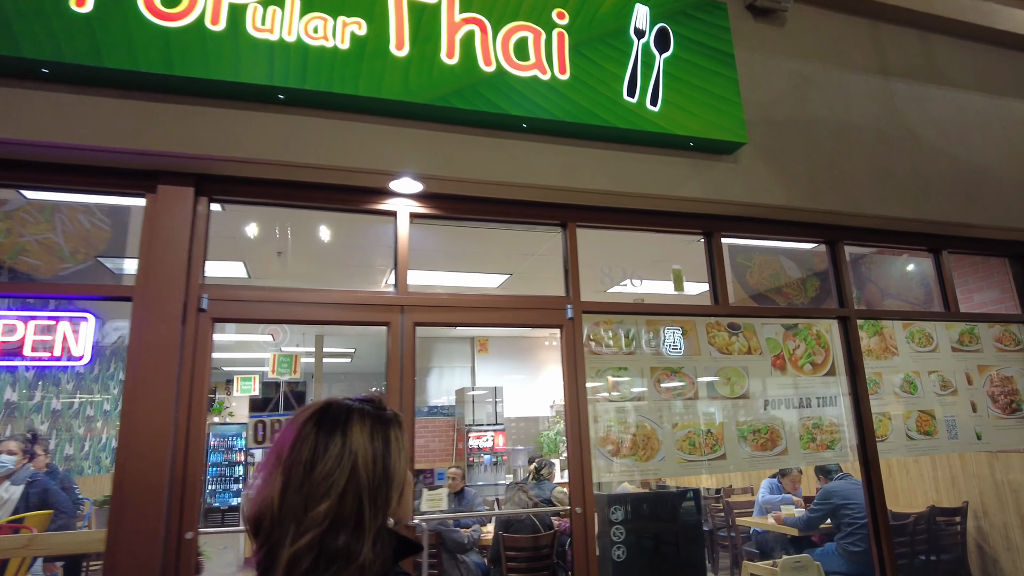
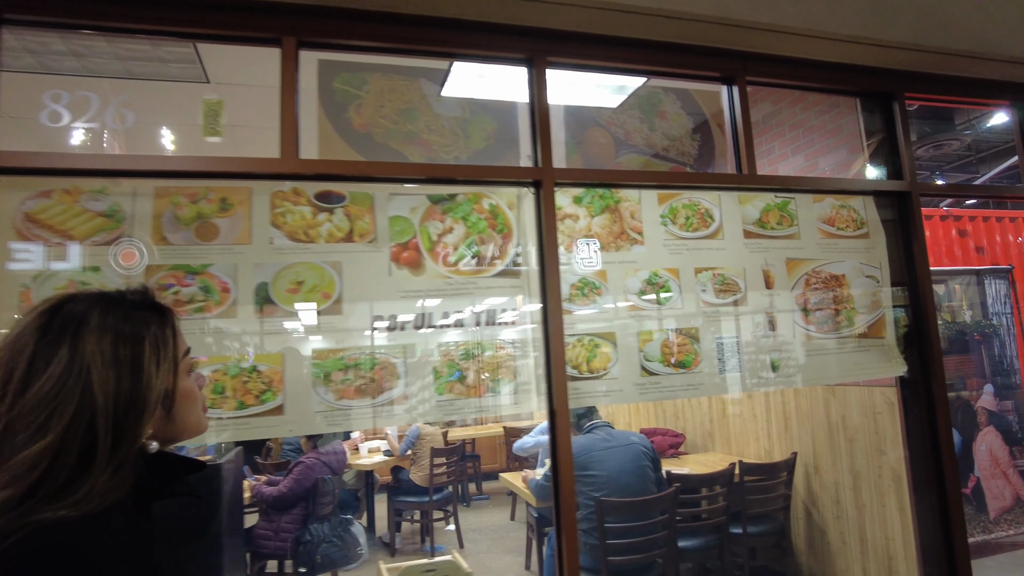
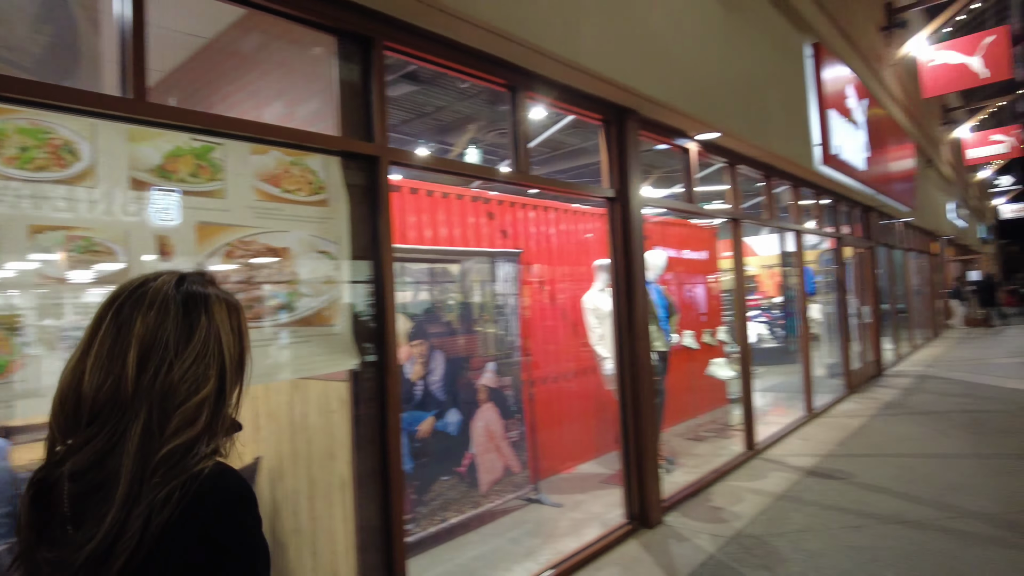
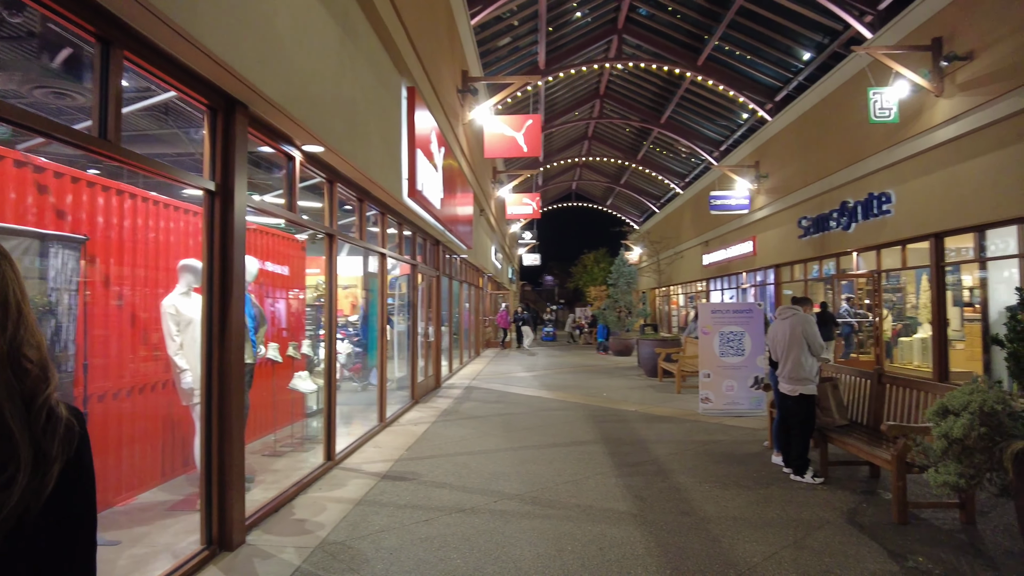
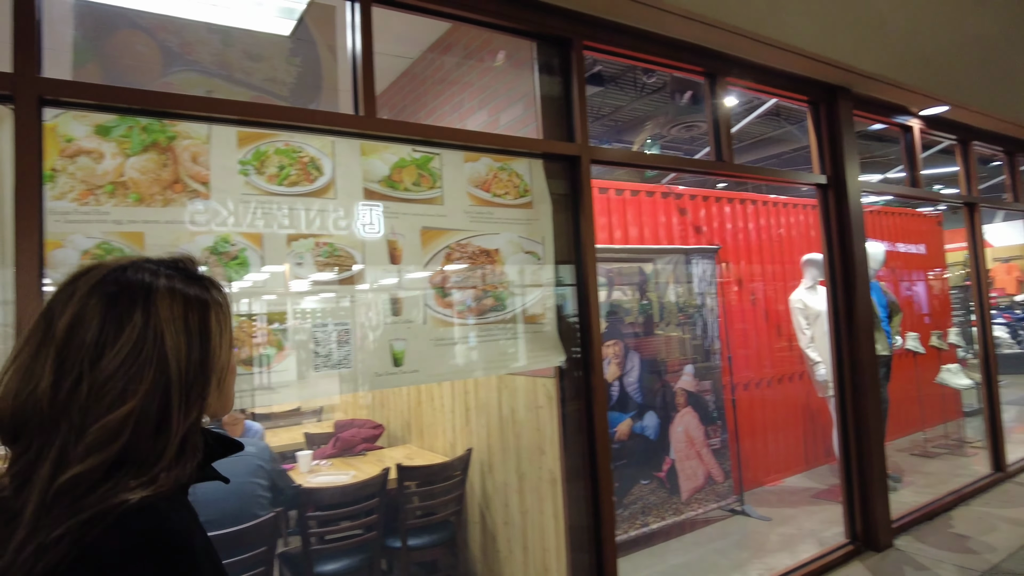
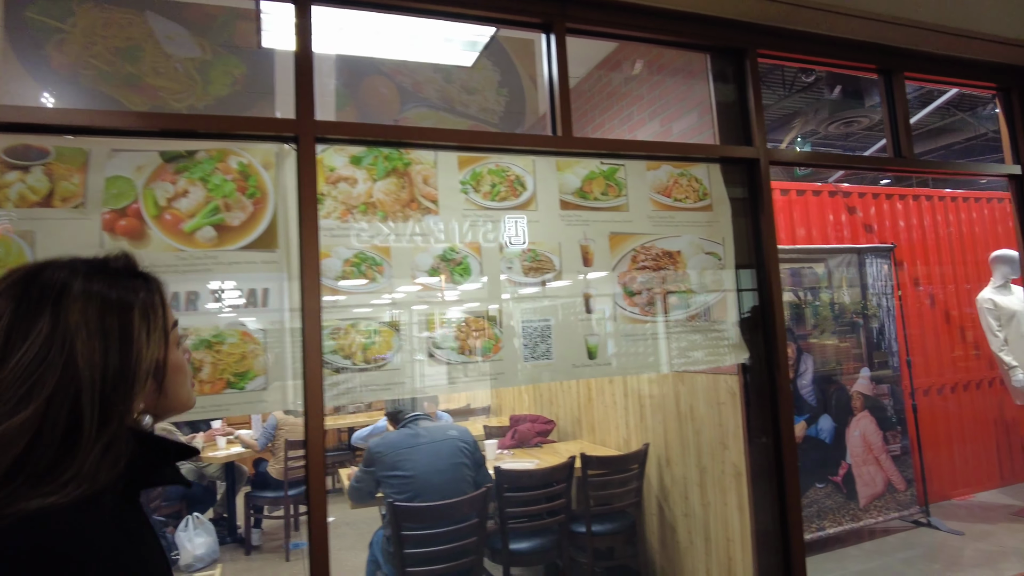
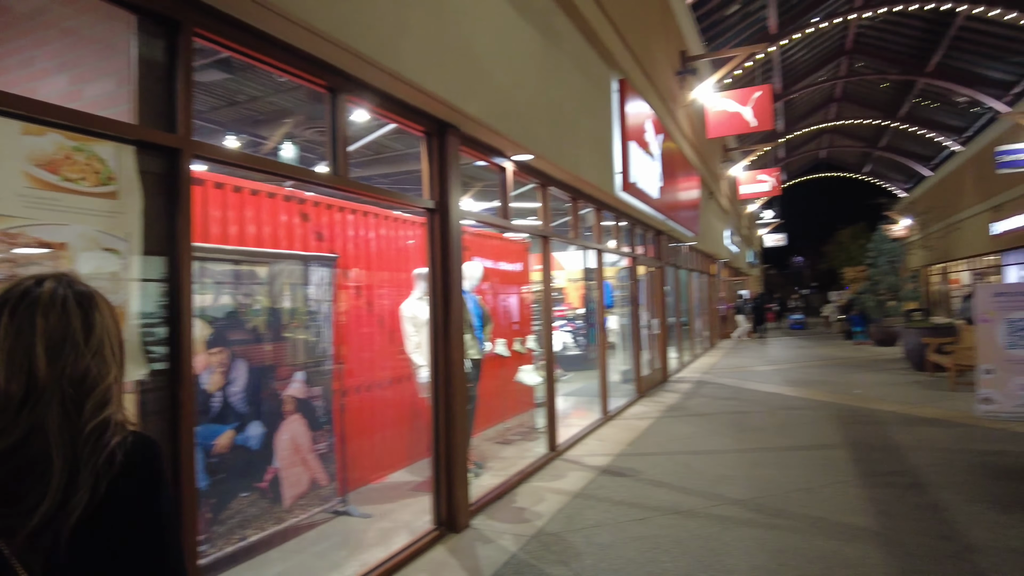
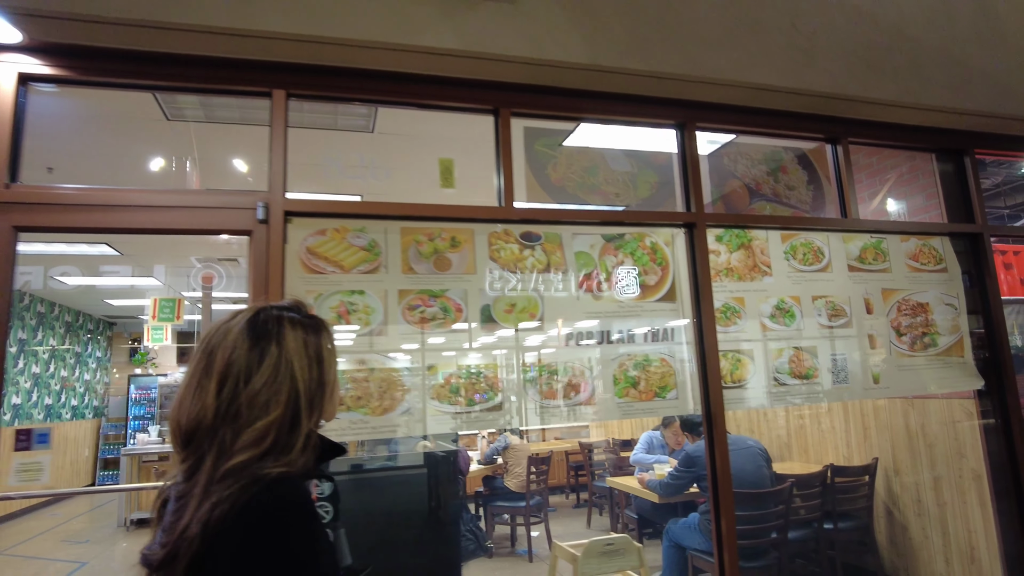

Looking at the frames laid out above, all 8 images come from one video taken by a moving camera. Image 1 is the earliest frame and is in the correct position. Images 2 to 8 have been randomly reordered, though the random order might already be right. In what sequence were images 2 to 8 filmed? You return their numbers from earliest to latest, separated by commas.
8, 2, 6, 5, 3, 7, 4
